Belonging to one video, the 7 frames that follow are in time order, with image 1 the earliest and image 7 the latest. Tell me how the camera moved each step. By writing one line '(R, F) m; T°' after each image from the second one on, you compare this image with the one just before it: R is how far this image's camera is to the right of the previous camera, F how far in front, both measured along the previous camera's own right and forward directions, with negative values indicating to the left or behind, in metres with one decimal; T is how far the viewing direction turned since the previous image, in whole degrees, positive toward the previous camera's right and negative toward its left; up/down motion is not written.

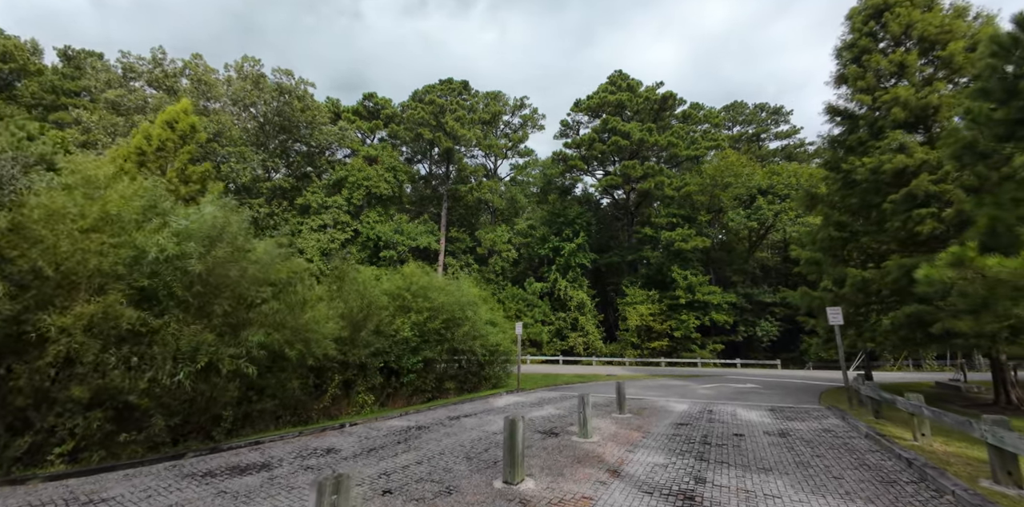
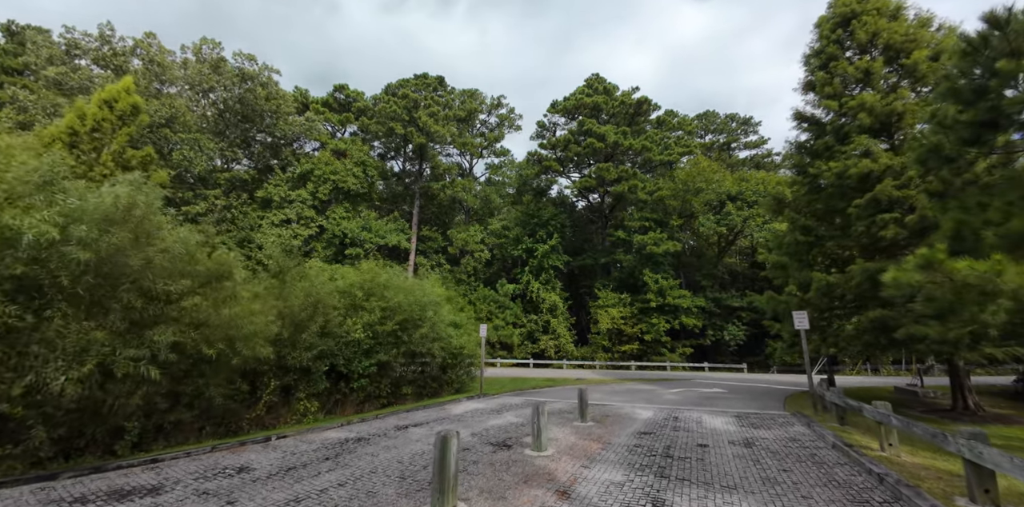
(+0.3, +0.5) m; +3°
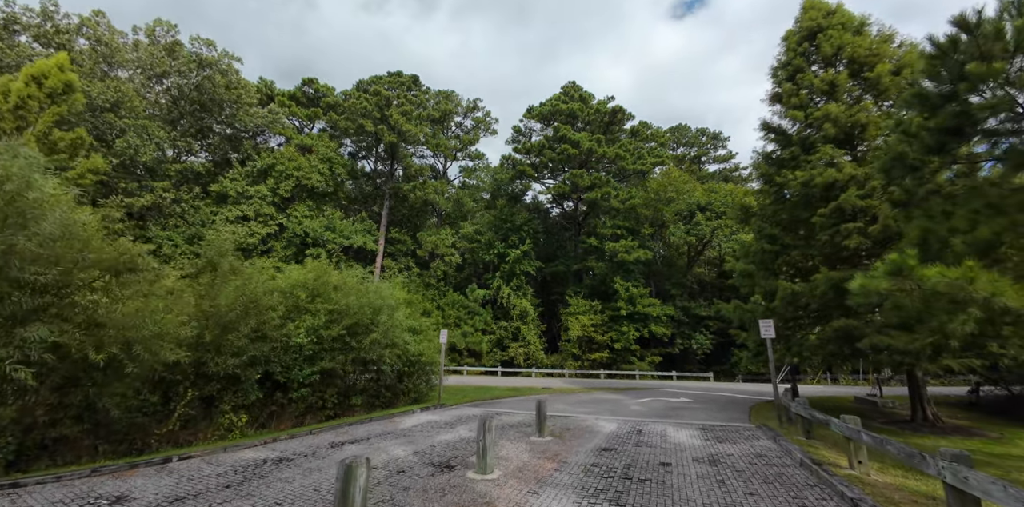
(+0.3, +0.6) m; +3°
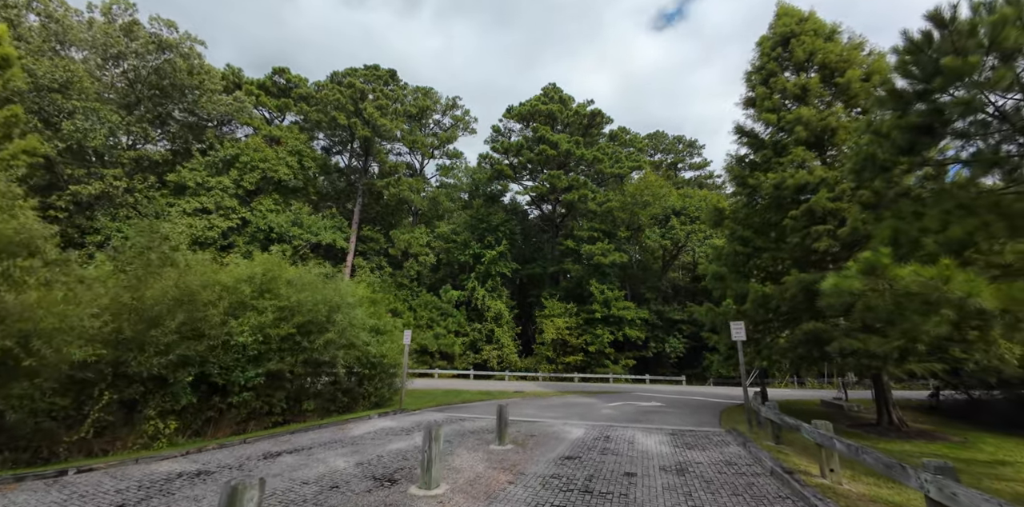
(+0.3, +0.5) m; +3°
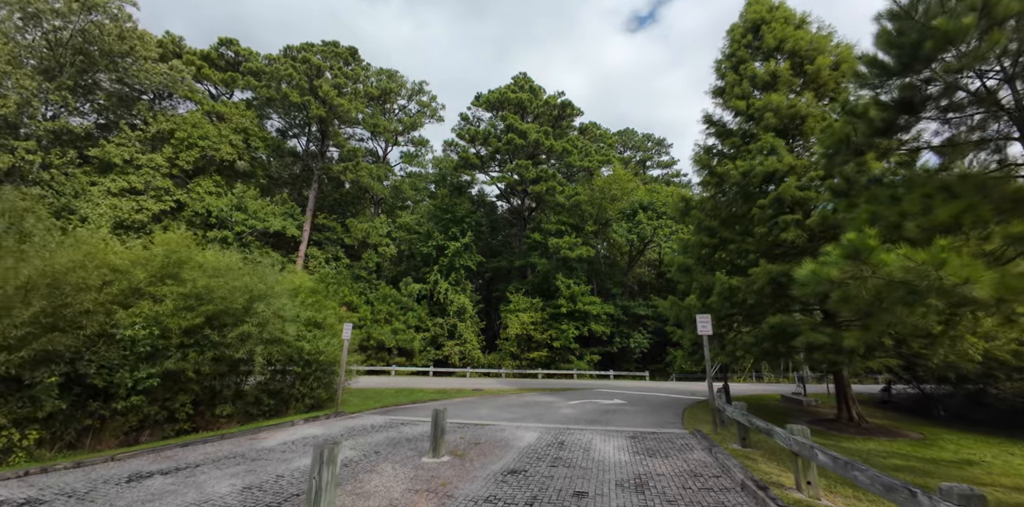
(+0.4, +0.9) m; +4°
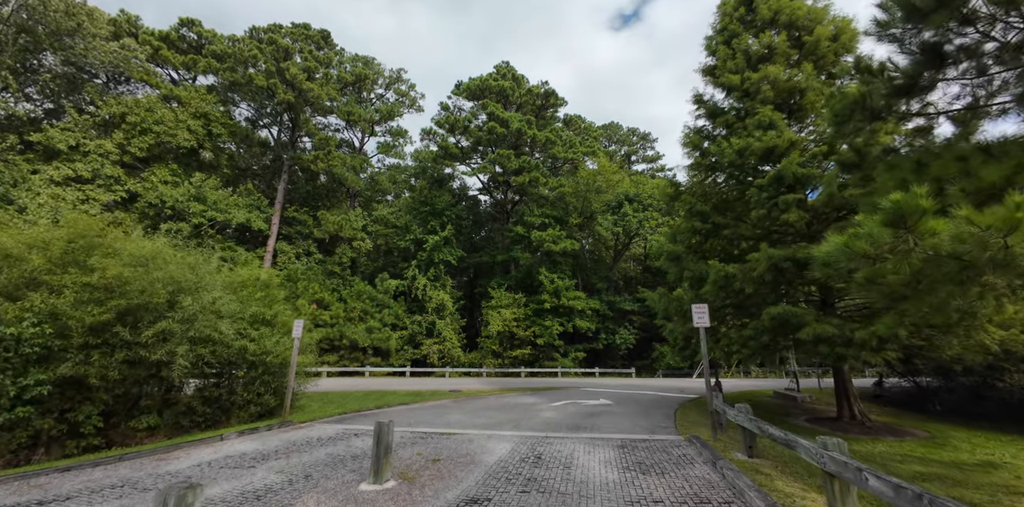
(+0.3, +1.1) m; +2°
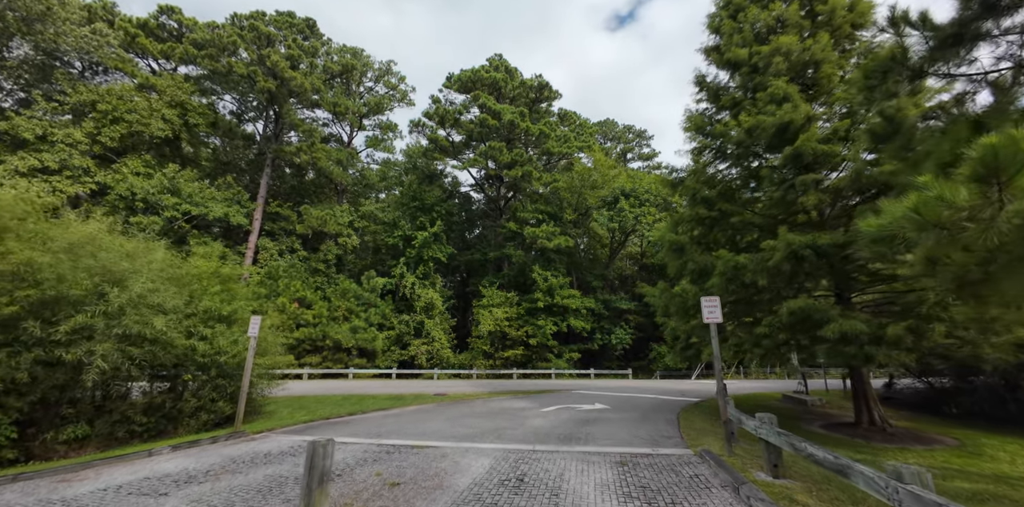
(+0.2, +1.0) m; +1°
